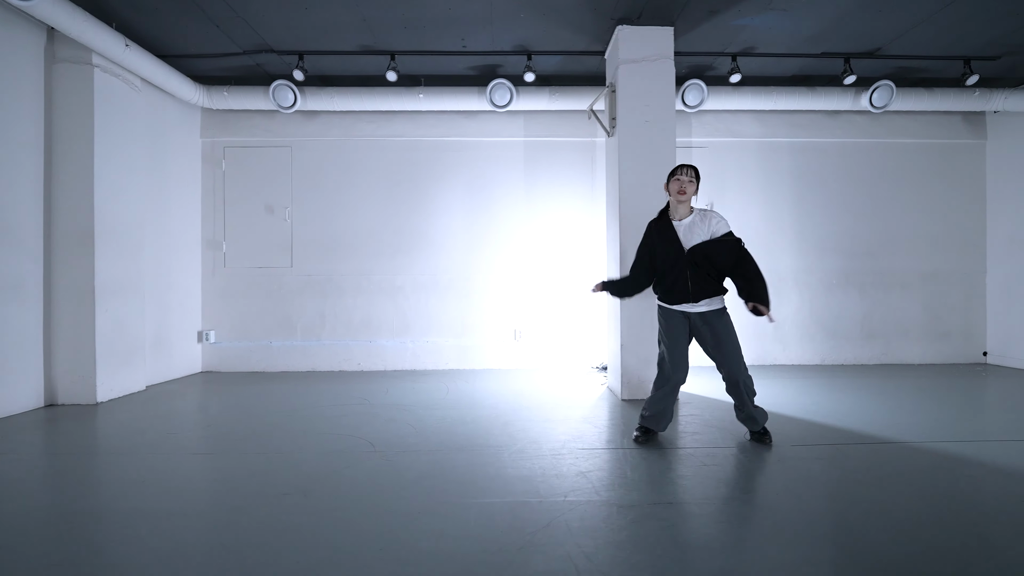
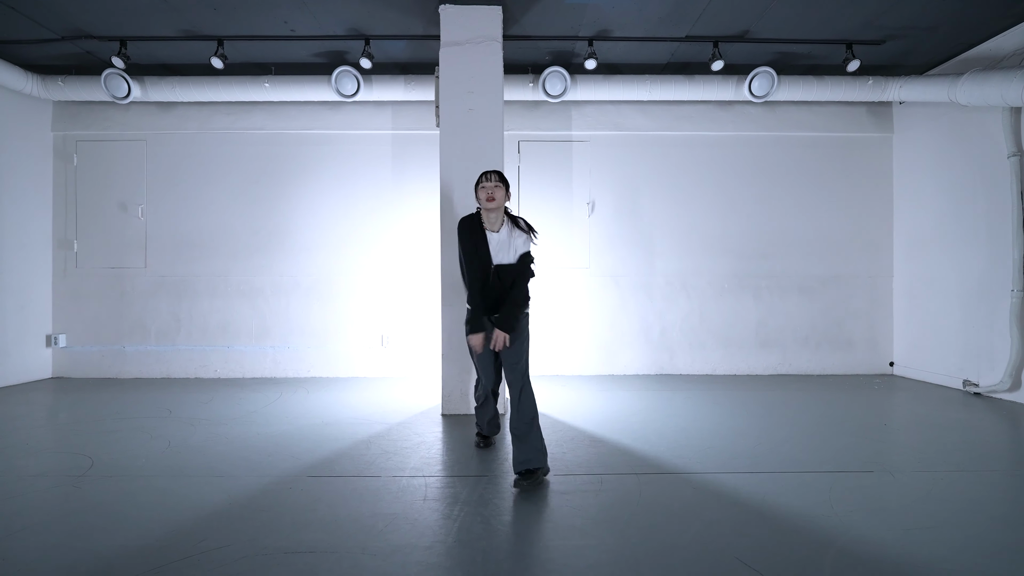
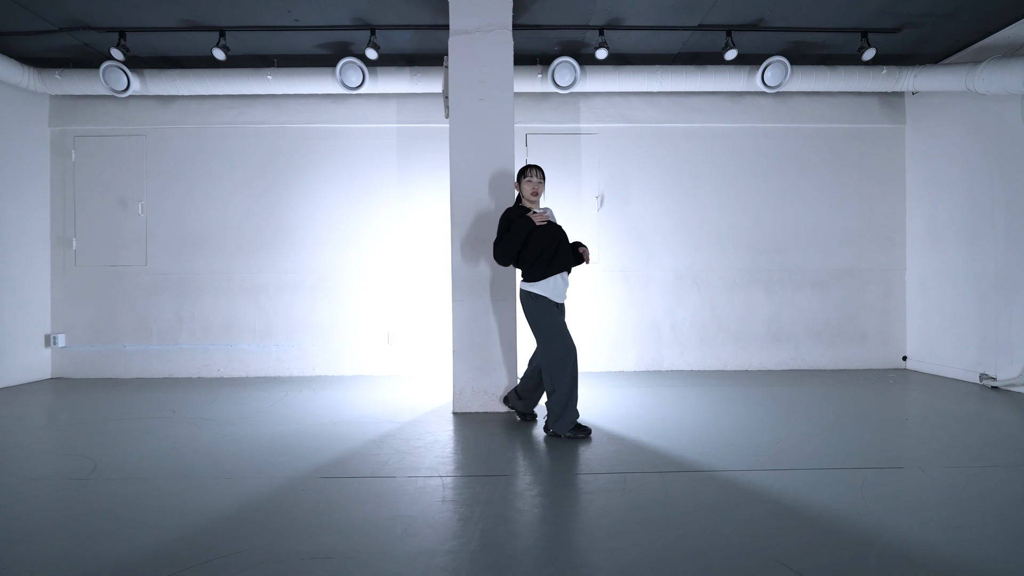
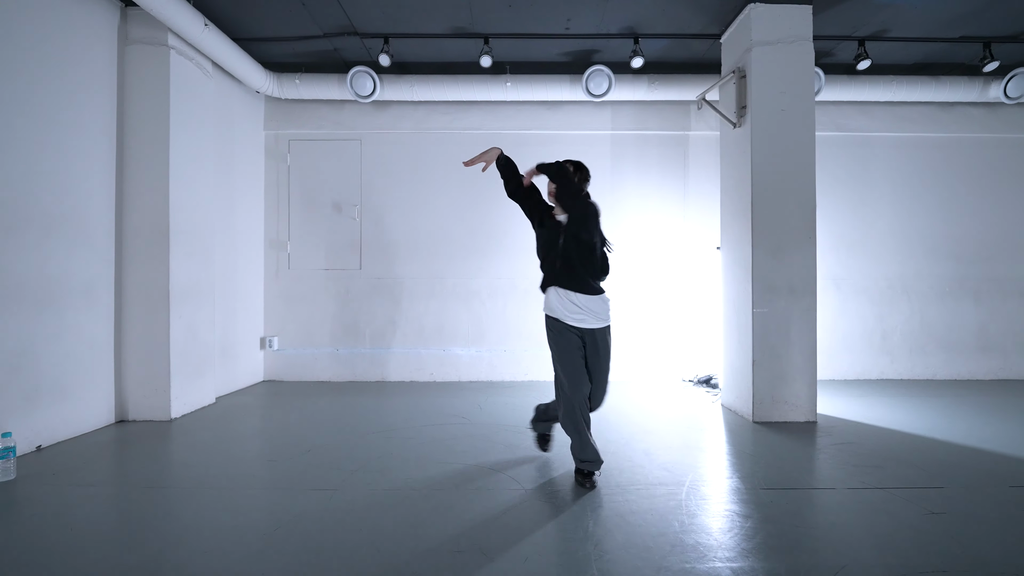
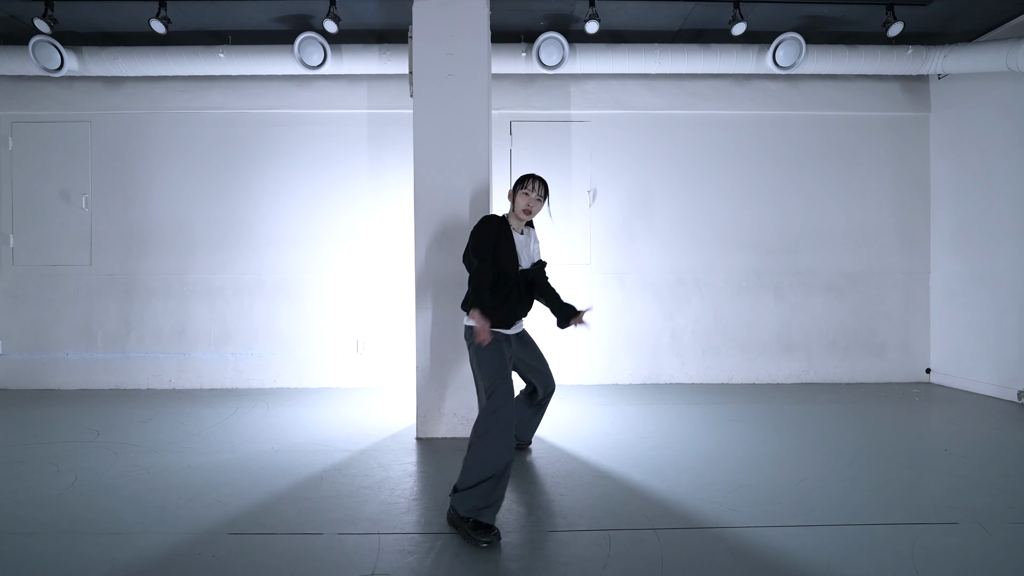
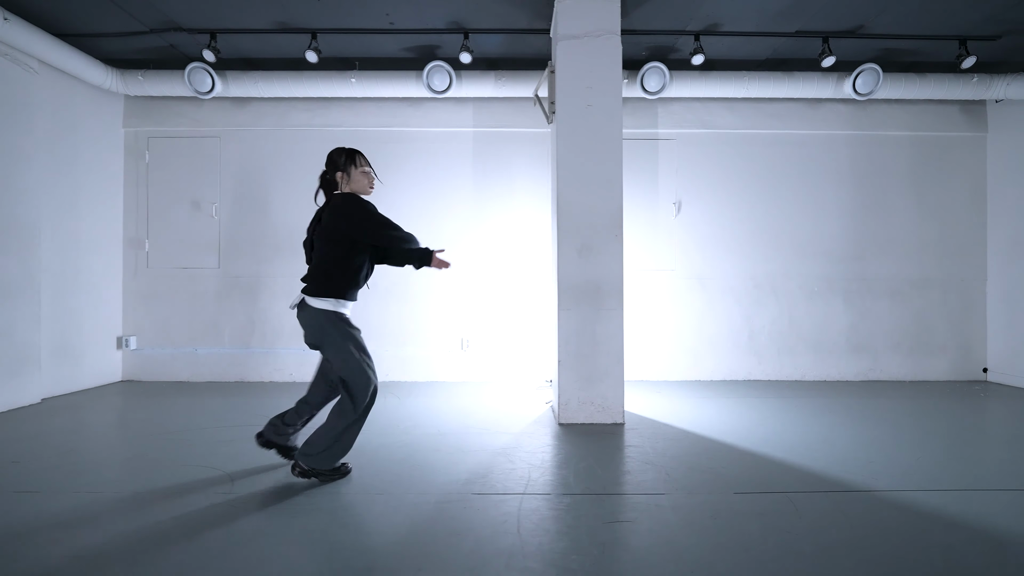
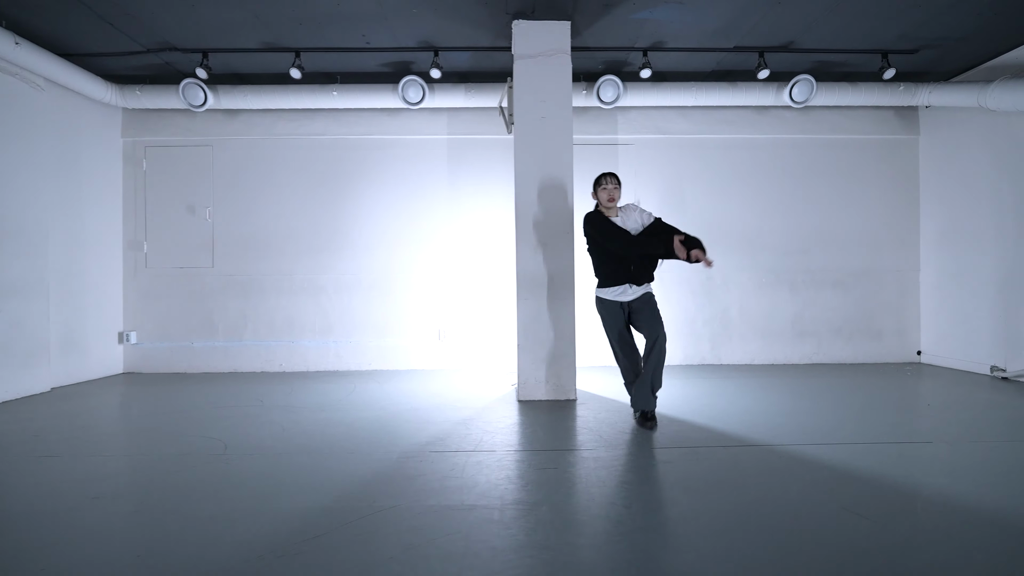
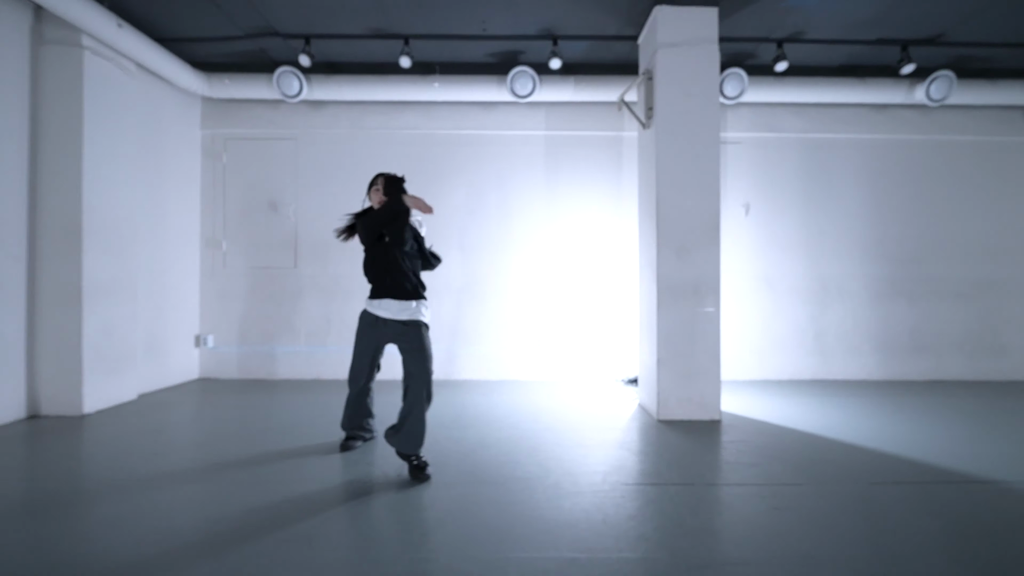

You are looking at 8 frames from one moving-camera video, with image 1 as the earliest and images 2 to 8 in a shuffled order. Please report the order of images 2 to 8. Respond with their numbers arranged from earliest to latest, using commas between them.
7, 3, 5, 2, 6, 8, 4
